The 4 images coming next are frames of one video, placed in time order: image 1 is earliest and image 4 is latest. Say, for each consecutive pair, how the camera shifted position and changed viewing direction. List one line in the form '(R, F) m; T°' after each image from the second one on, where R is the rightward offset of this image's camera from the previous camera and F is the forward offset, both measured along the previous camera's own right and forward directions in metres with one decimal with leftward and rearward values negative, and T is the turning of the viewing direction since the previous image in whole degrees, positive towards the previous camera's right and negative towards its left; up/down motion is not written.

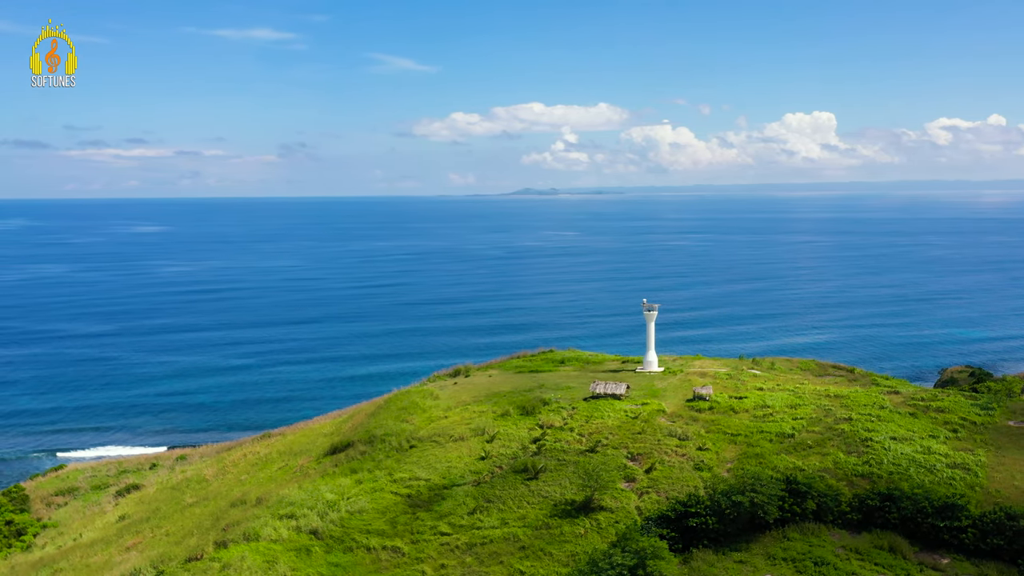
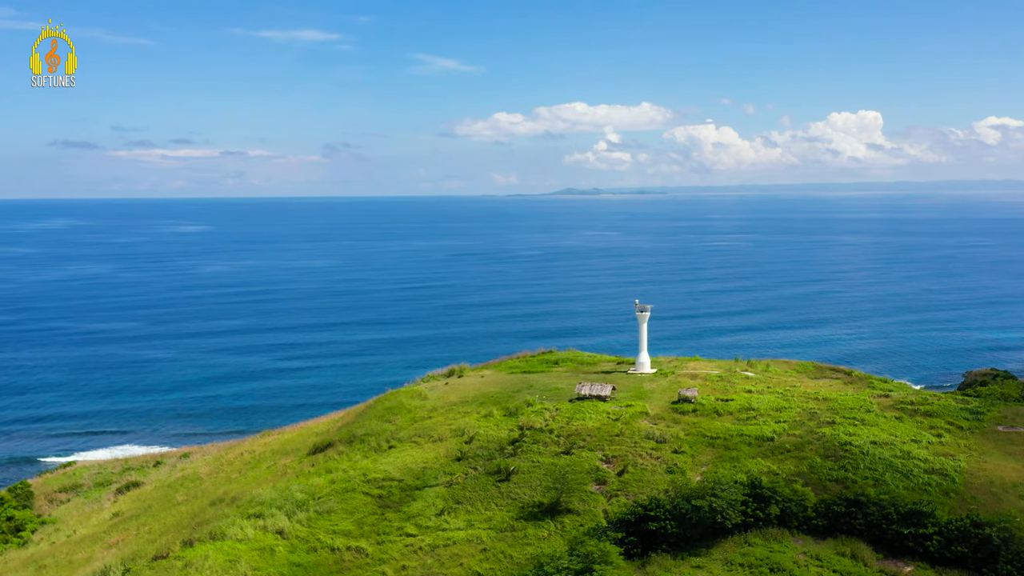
(+1.6, +0.1) m; -2°
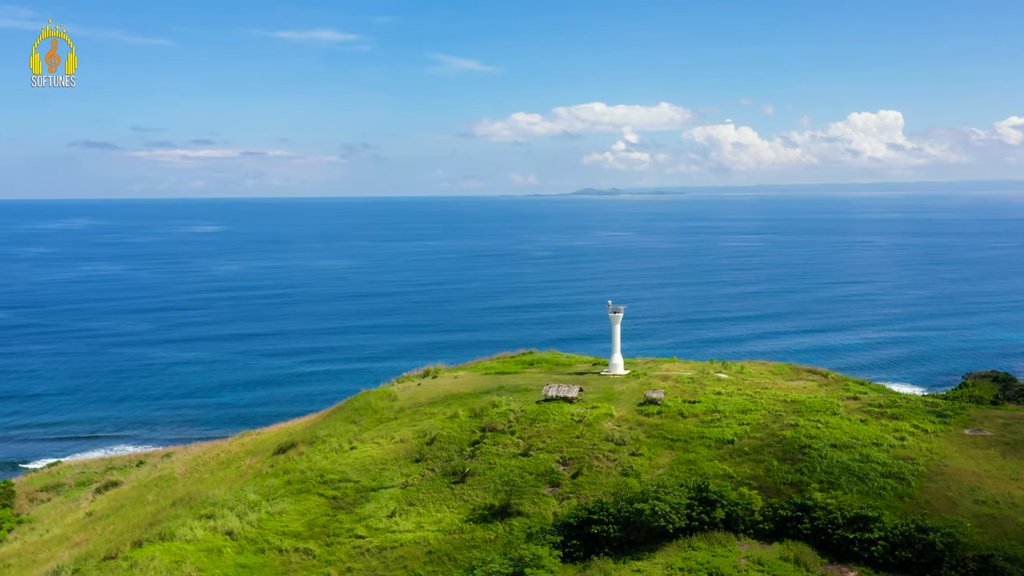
(+1.6, +0.1) m; 0°
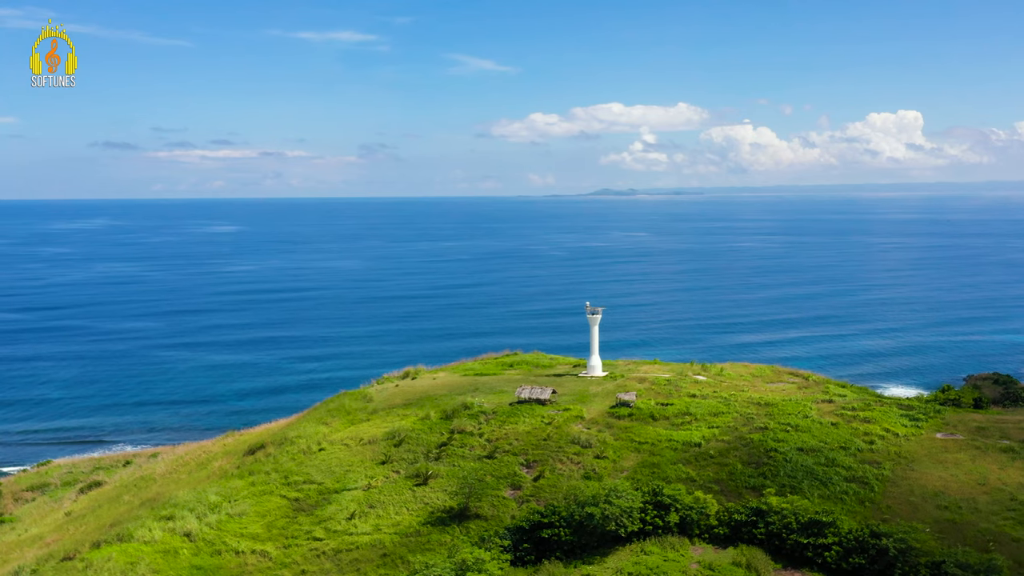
(+1.3, +0.1) m; 0°
